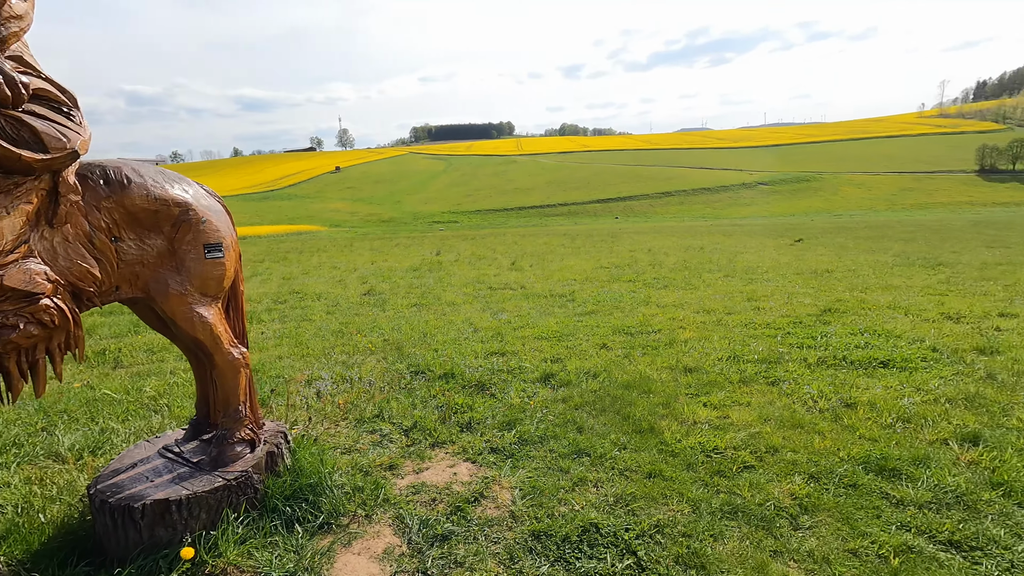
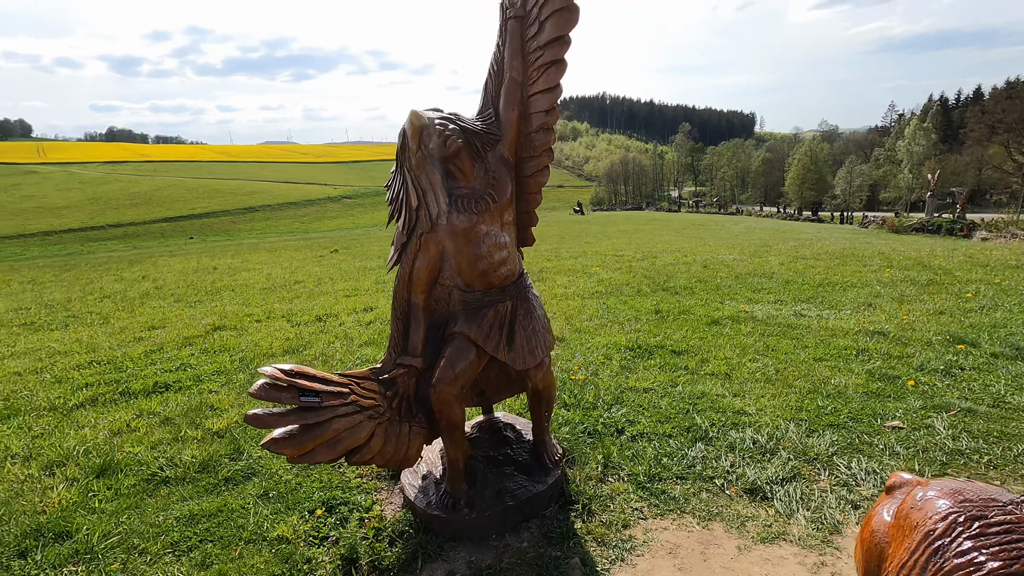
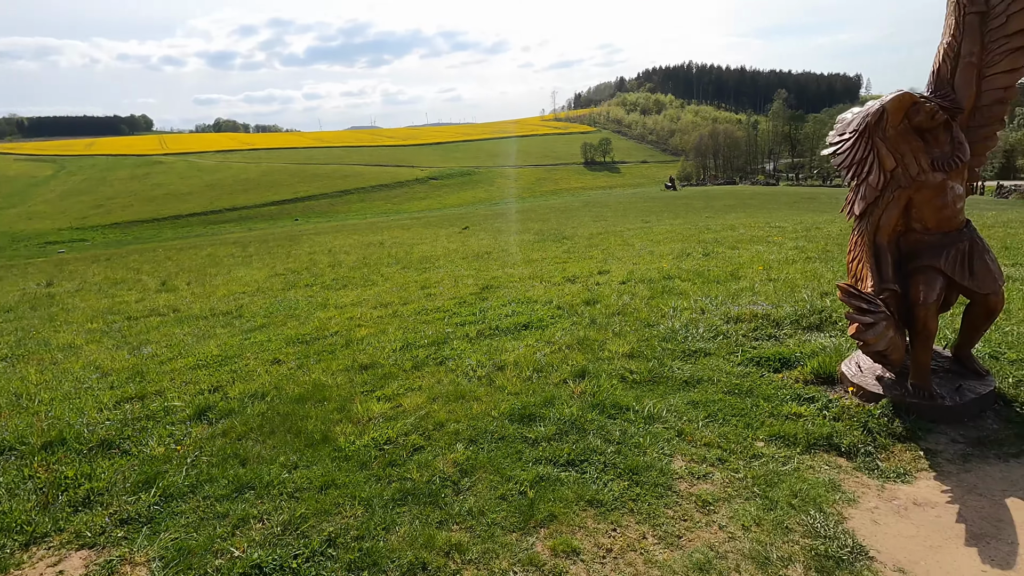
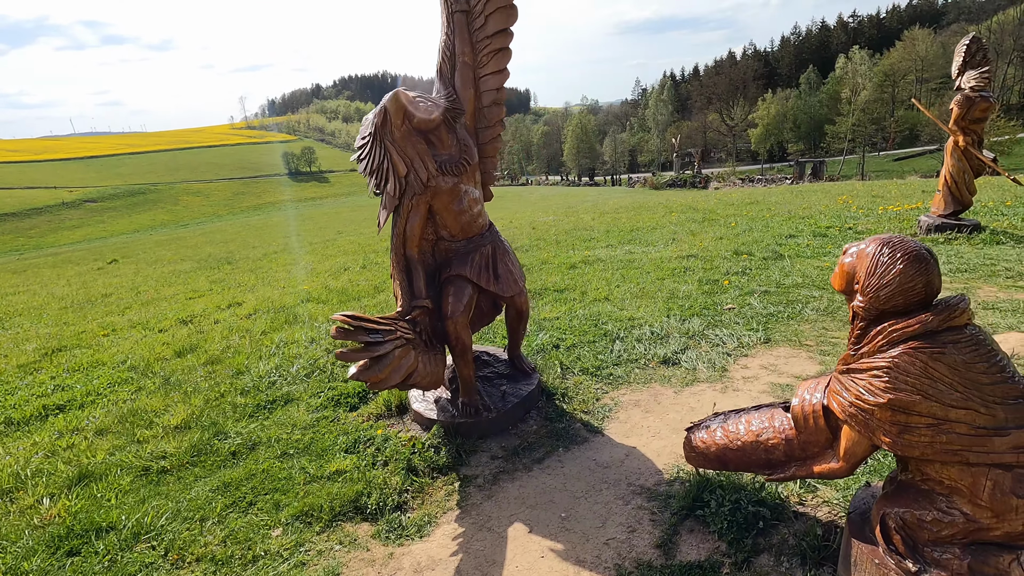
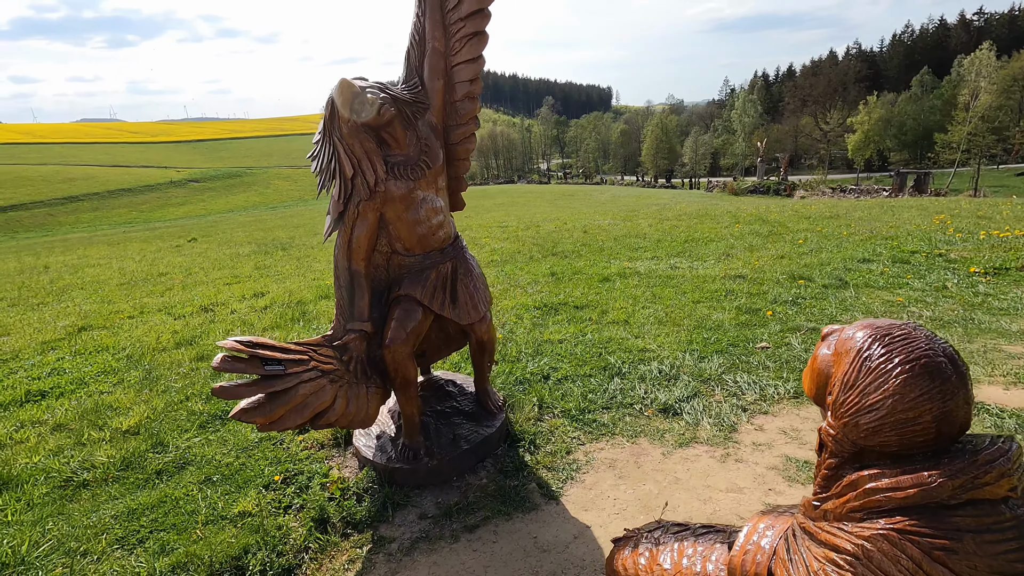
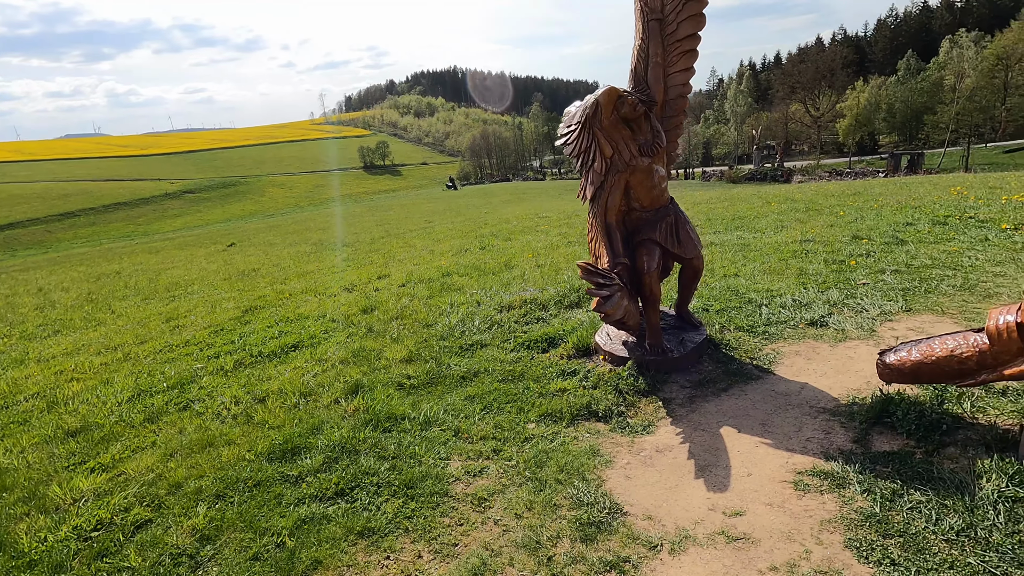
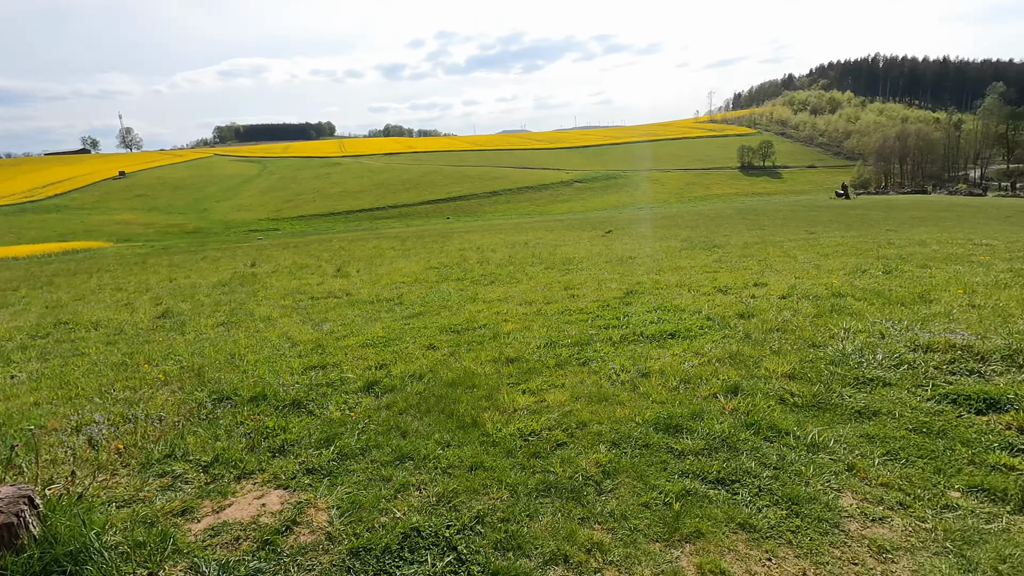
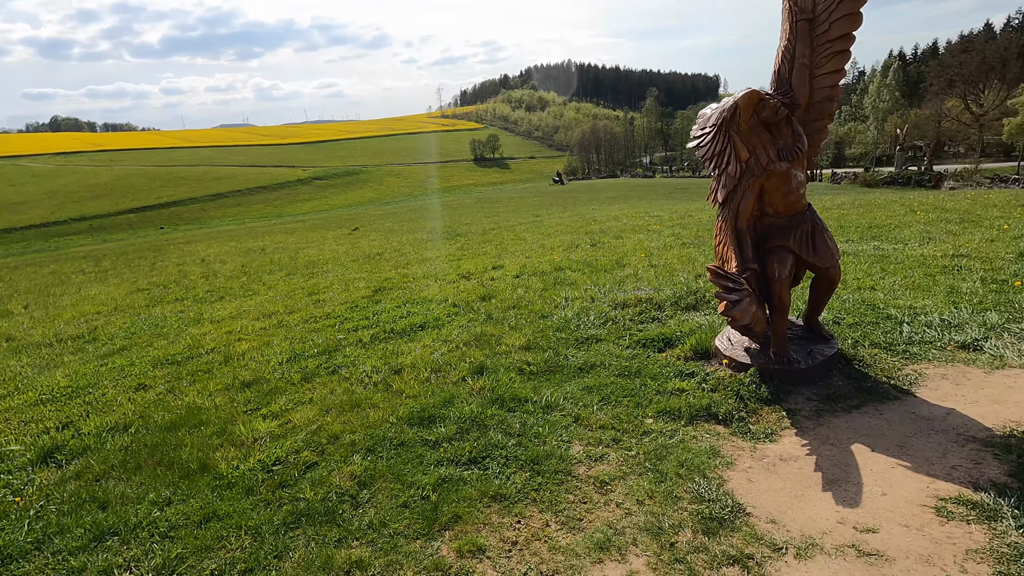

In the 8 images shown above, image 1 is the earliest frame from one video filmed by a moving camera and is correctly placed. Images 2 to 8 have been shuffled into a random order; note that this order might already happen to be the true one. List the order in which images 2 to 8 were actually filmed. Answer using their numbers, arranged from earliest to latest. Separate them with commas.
7, 3, 8, 6, 4, 5, 2
